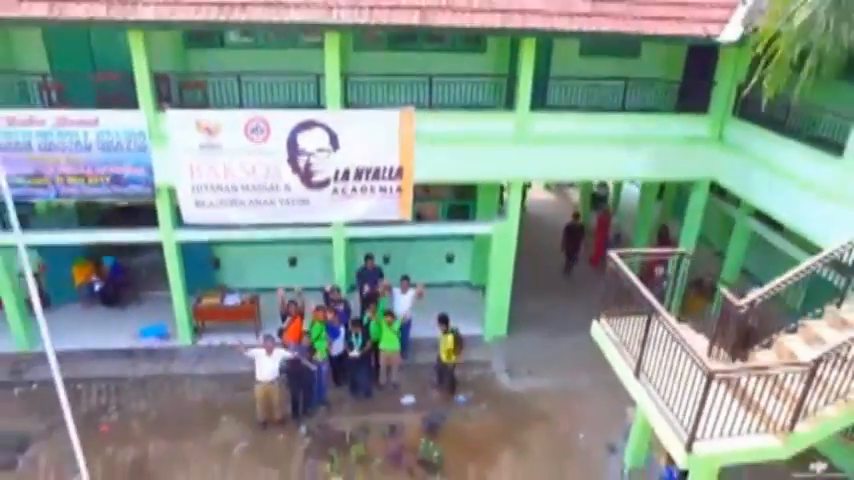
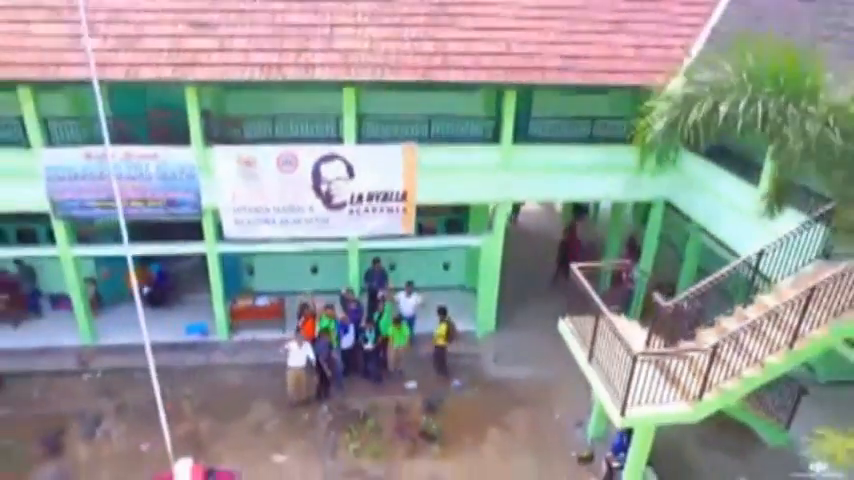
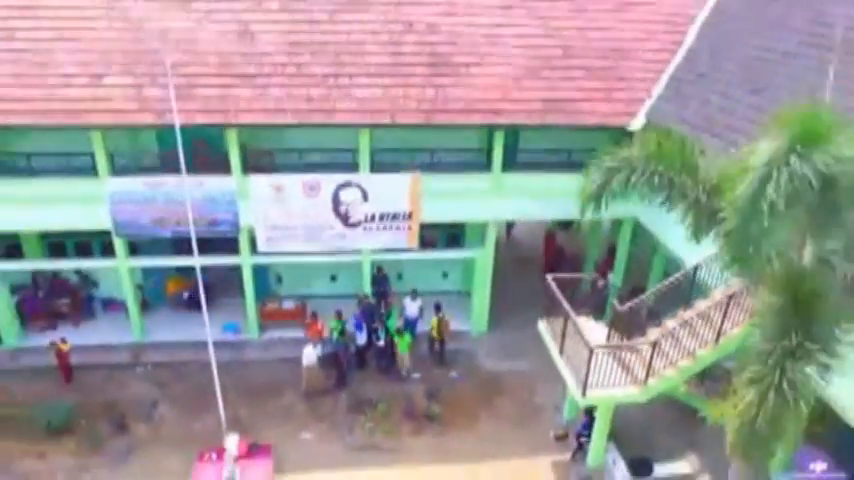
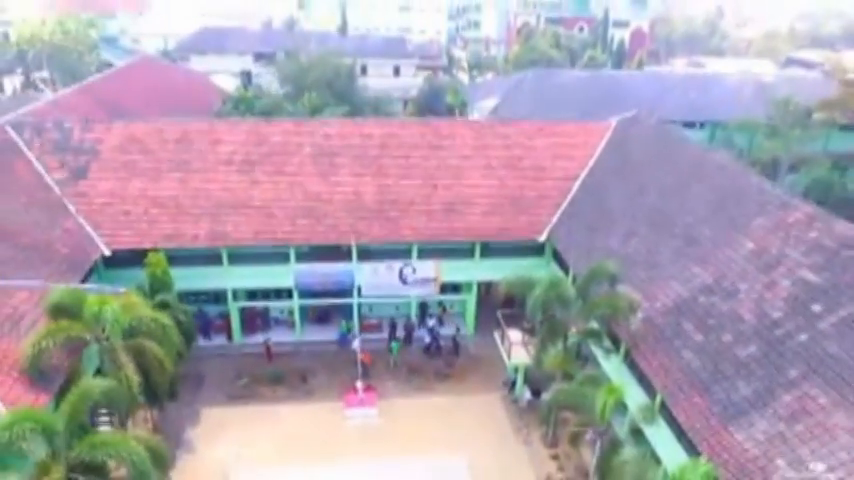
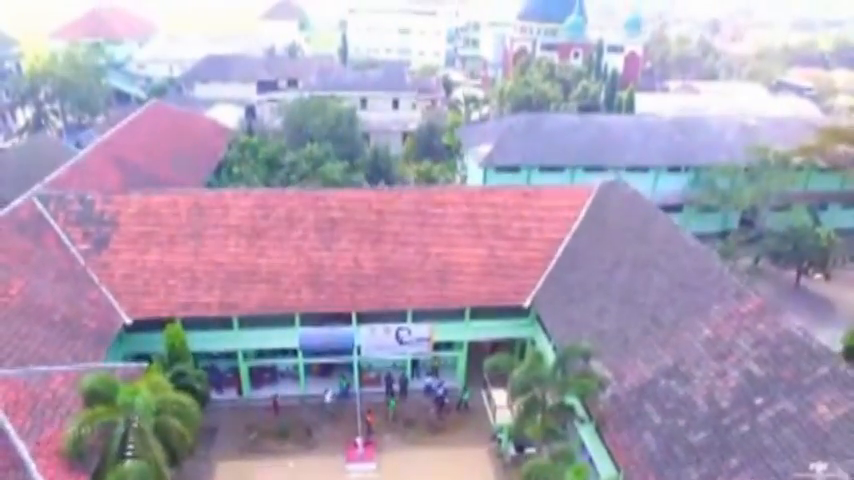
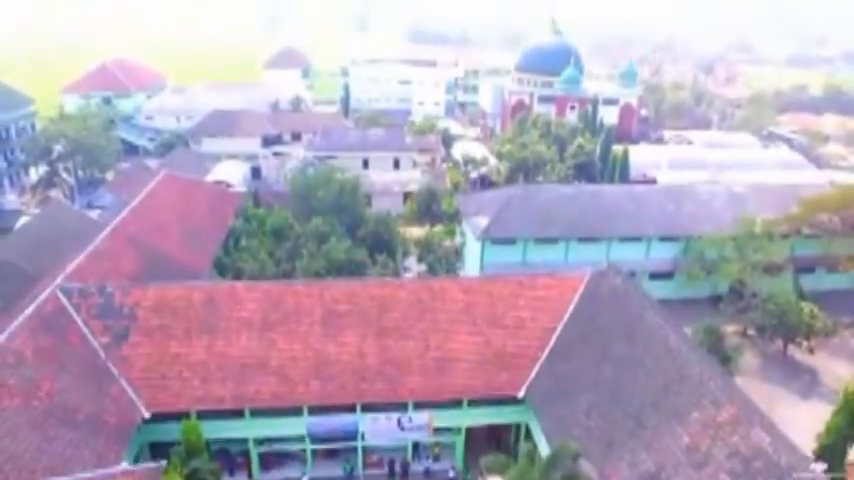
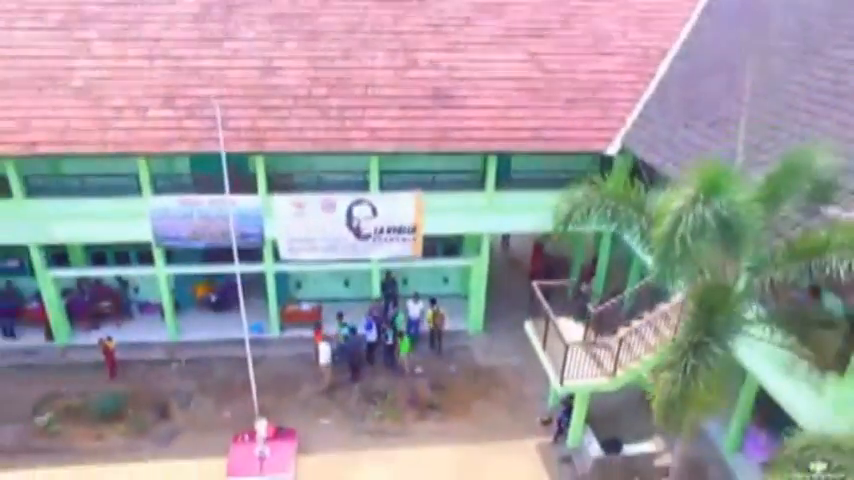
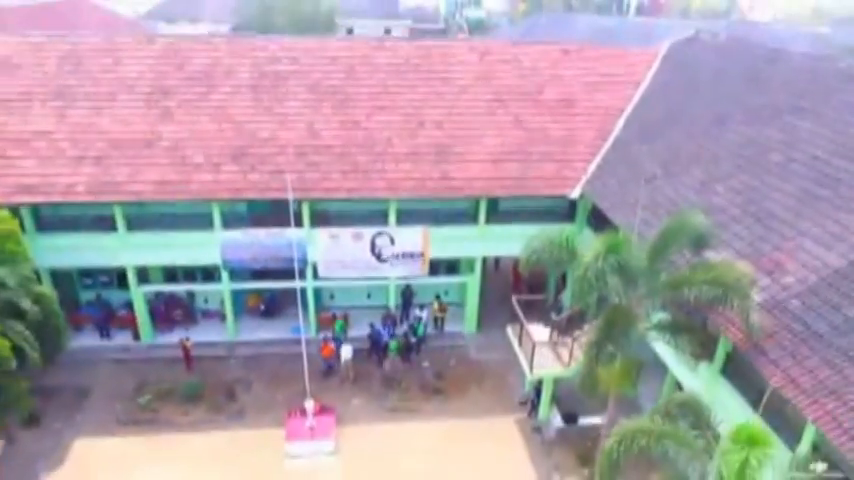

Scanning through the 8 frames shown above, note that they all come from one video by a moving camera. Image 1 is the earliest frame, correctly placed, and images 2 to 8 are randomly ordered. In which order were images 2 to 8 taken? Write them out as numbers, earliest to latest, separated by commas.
2, 3, 7, 8, 4, 5, 6
